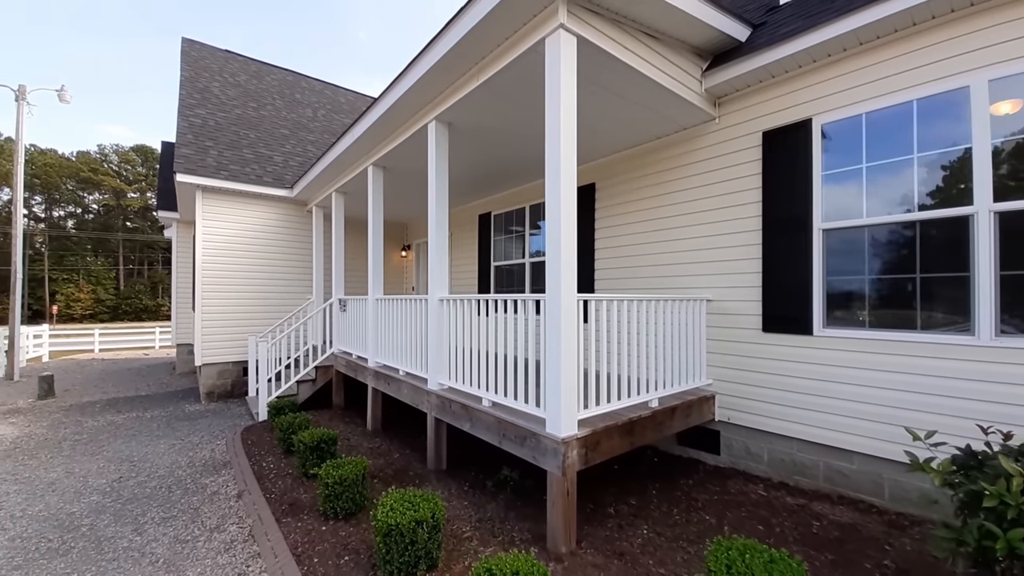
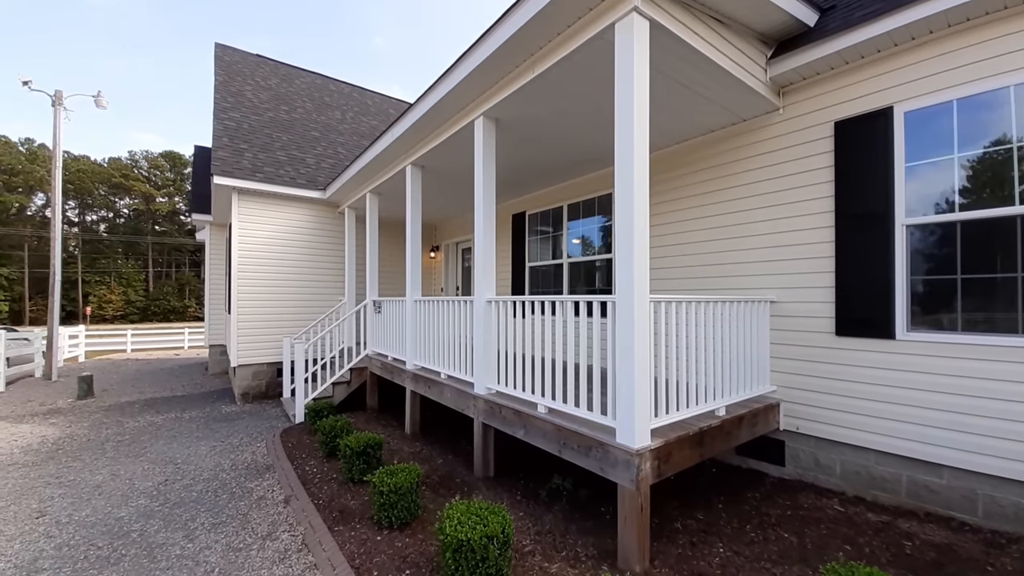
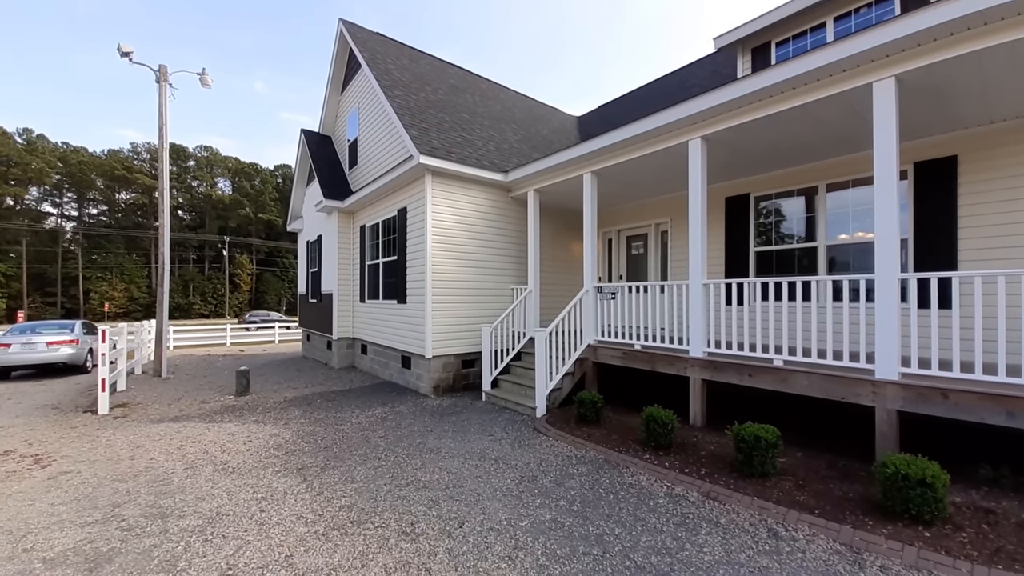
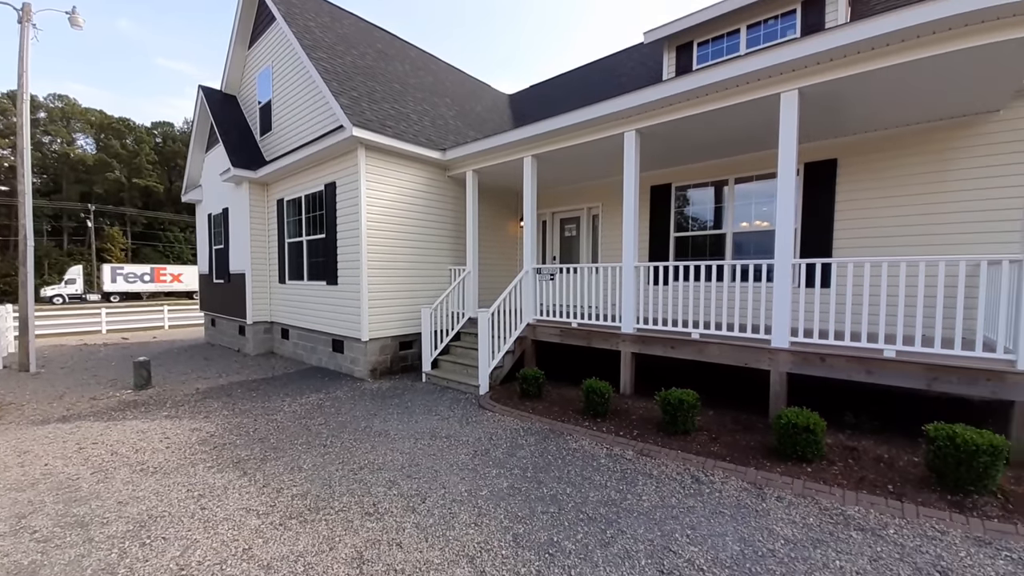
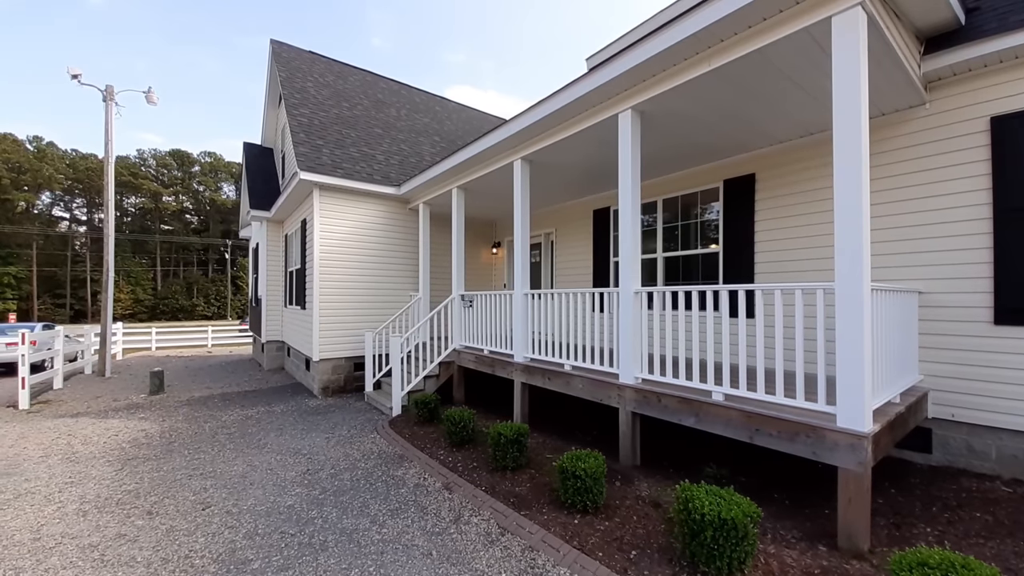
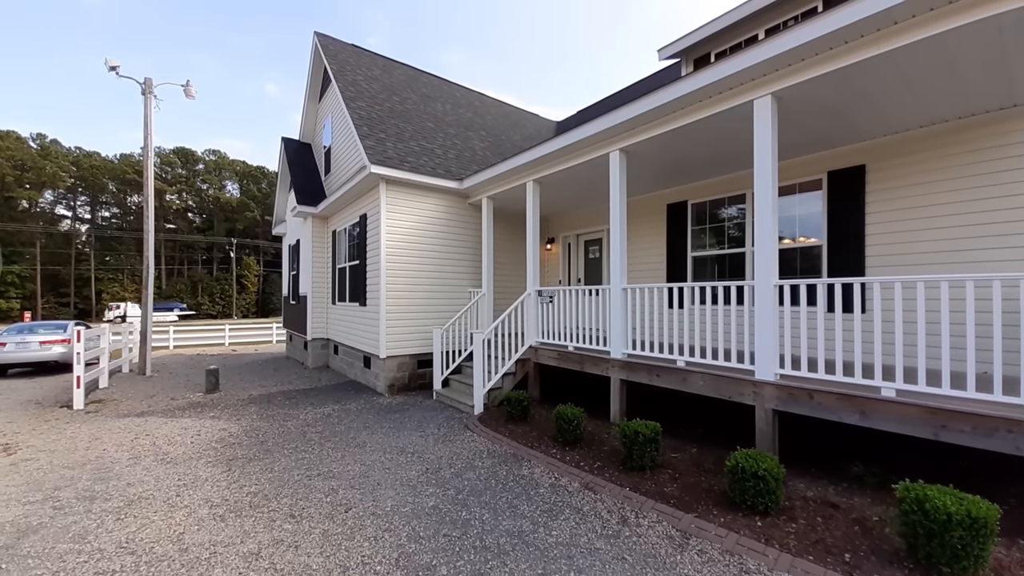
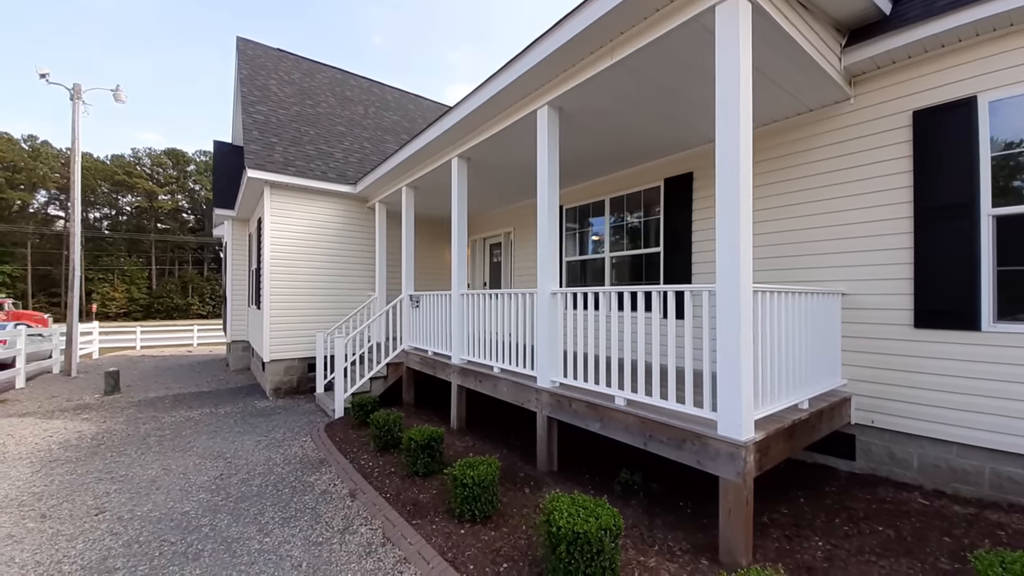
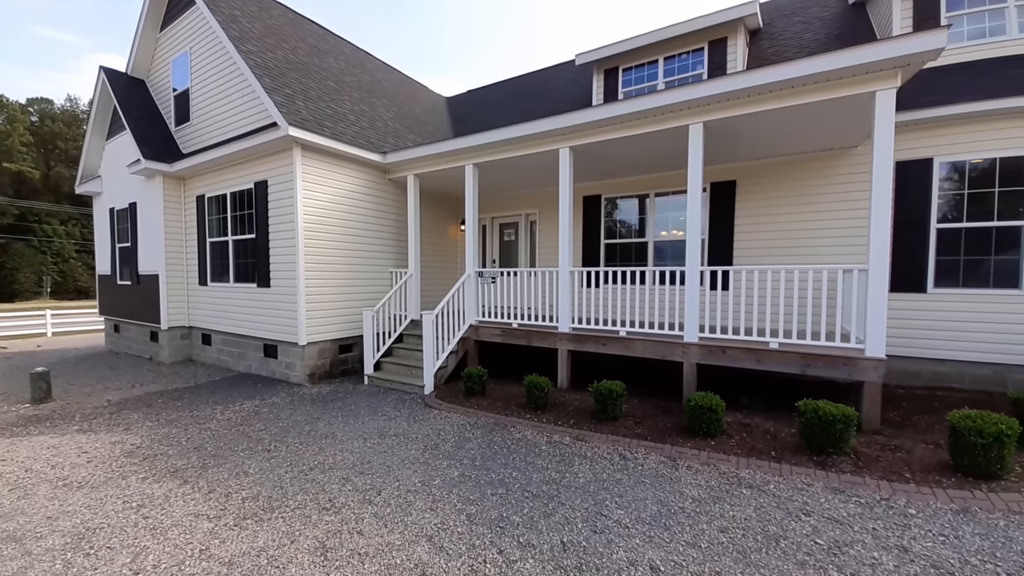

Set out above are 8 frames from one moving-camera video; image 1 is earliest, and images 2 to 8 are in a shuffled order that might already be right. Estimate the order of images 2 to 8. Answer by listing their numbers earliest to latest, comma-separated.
2, 7, 5, 6, 3, 4, 8
